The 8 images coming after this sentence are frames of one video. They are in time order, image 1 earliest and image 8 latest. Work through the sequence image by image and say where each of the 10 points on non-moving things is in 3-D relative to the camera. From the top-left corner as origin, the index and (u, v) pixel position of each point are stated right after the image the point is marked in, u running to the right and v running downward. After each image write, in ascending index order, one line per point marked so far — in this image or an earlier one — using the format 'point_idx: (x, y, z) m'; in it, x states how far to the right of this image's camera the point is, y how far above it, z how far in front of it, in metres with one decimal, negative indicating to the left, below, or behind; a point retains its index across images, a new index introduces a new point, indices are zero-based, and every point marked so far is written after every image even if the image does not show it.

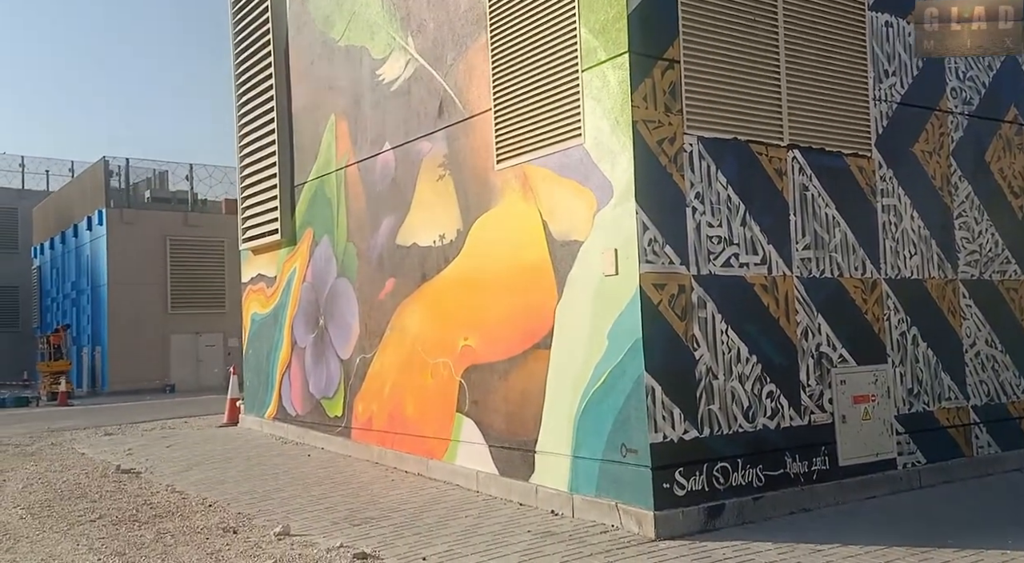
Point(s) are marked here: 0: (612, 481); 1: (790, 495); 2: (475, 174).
0: (+0.8, -1.5, +6.7) m
1: (+2.3, -1.7, +7.0) m
2: (-0.4, +1.0, +8.2) m
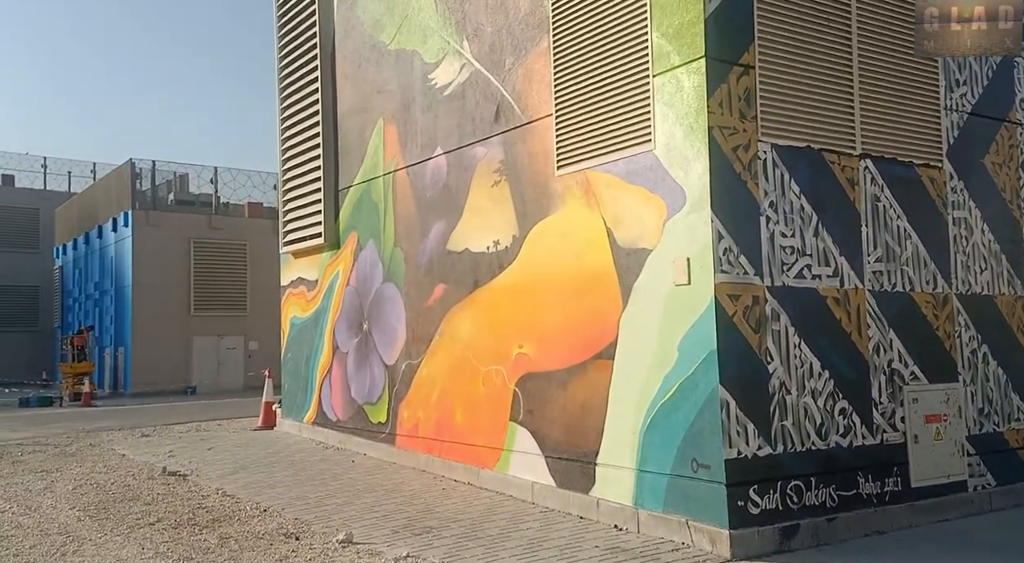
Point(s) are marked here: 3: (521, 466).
0: (+1.3, -1.6, +6.5) m
1: (+2.8, -1.8, +6.8) m
2: (+0.2, +0.9, +8.1) m
3: (+0.1, -1.7, +8.2) m
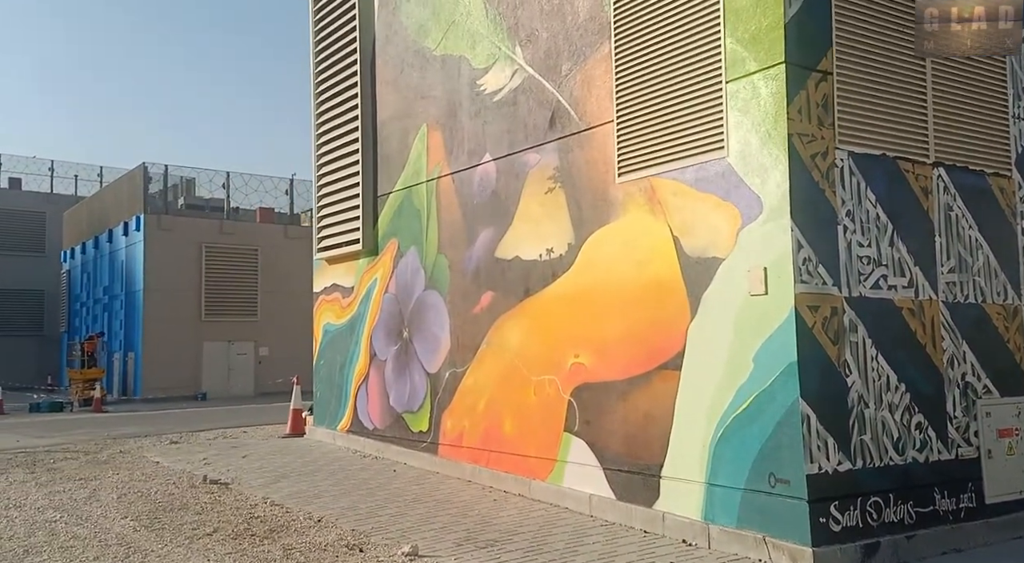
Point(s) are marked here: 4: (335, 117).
0: (+1.8, -1.7, +6.4) m
1: (+3.3, -1.9, +6.7) m
2: (+0.7, +0.9, +8.0) m
3: (+0.6, -1.8, +8.0) m
4: (-2.6, +2.4, +12.3) m
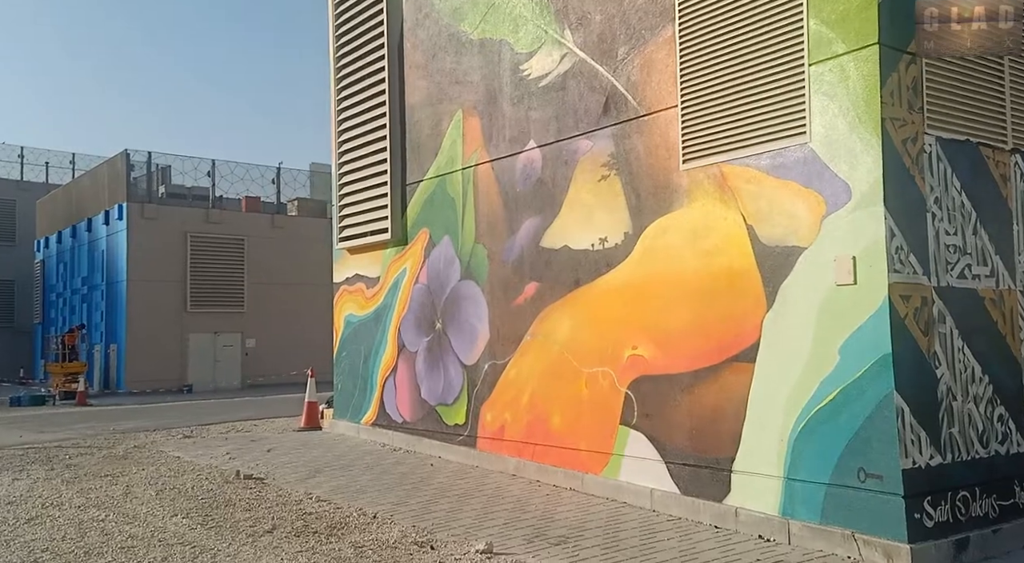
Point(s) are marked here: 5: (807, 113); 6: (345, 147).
0: (+2.4, -1.6, +6.2) m
1: (+3.8, -1.9, +6.6) m
2: (+1.3, +0.9, +7.8) m
3: (+1.1, -1.7, +7.9) m
4: (-2.2, +2.5, +12.0) m
5: (+2.2, +1.3, +6.5) m
6: (-2.4, +1.9, +12.3) m
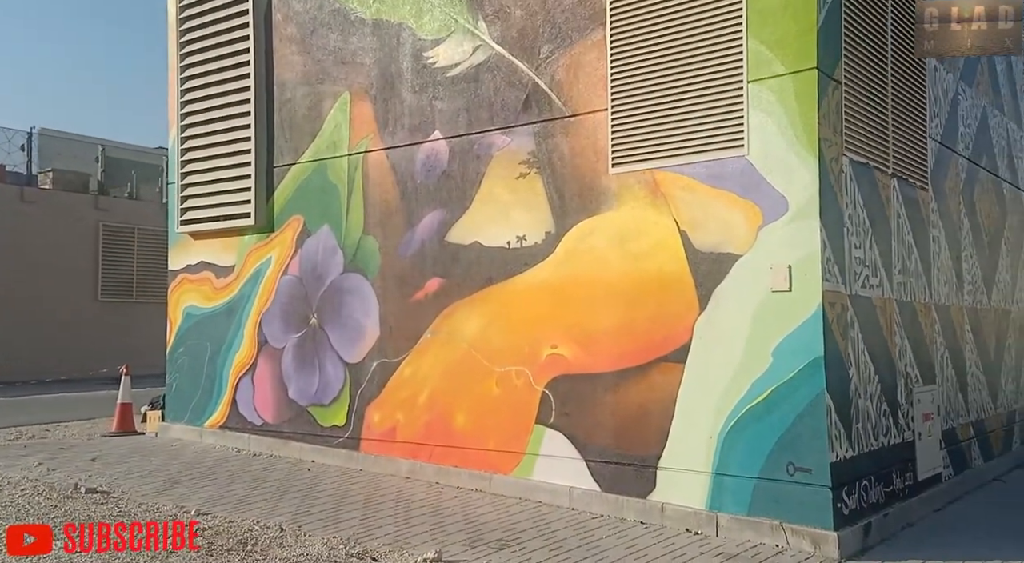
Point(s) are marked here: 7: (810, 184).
0: (+2.0, -1.7, +6.6) m
1: (+3.3, -1.9, +7.4) m
2: (+0.6, +0.9, +7.8) m
3: (+0.3, -1.7, +7.9) m
4: (-3.8, +2.6, +11.0) m
5: (+1.8, +1.2, +6.9) m
6: (-4.1, +2.1, +11.2) m
7: (+2.2, +0.7, +6.5) m
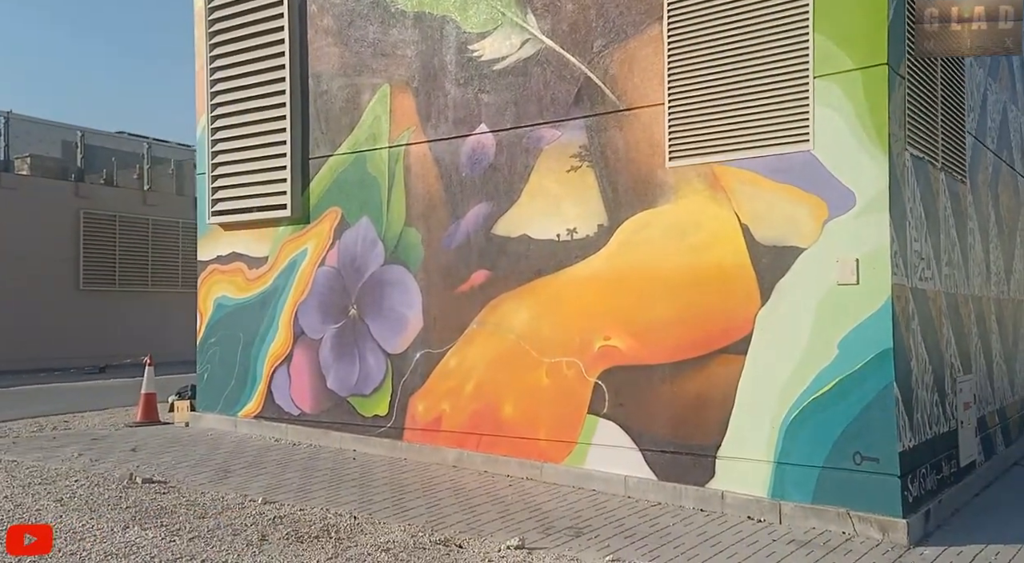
0: (+2.5, -1.6, +6.8) m
1: (+3.8, -1.9, +7.6) m
2: (+1.1, +1.0, +7.9) m
3: (+0.8, -1.6, +8.0) m
4: (-3.4, +2.7, +10.9) m
5: (+2.4, +1.3, +7.0) m
6: (-3.7, +2.2, +11.1) m
7: (+2.8, +0.8, +6.7) m
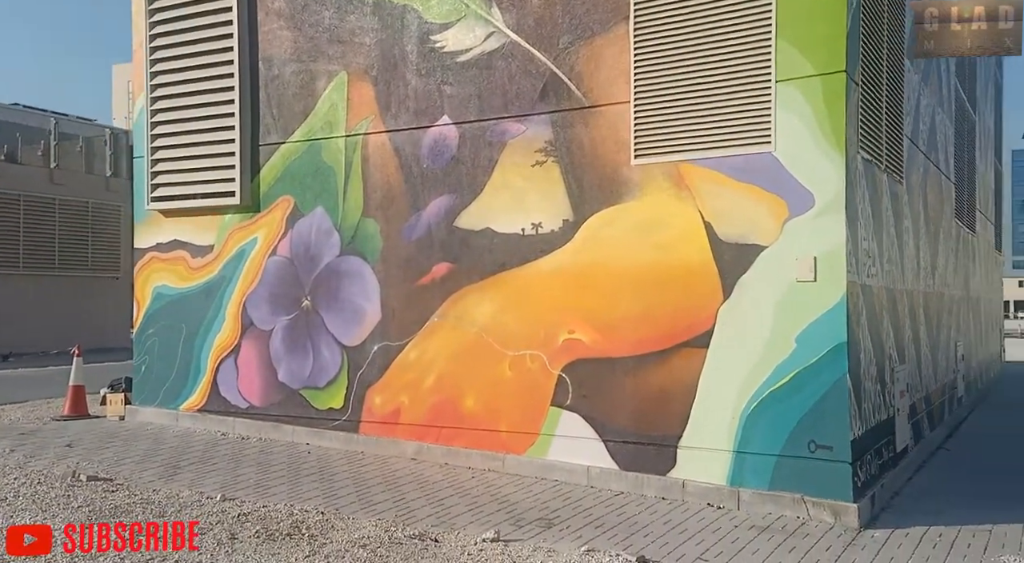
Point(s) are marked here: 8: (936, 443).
0: (+2.3, -1.6, +7.1) m
1: (+3.5, -1.9, +8.1) m
2: (+0.8, +1.1, +8.1) m
3: (+0.5, -1.6, +8.2) m
4: (-4.0, +2.9, +10.6) m
5: (+2.2, +1.3, +7.3) m
6: (-4.3, +2.3, +10.8) m
7: (+2.6, +0.8, +7.0) m
8: (+5.4, -2.0, +11.0) m
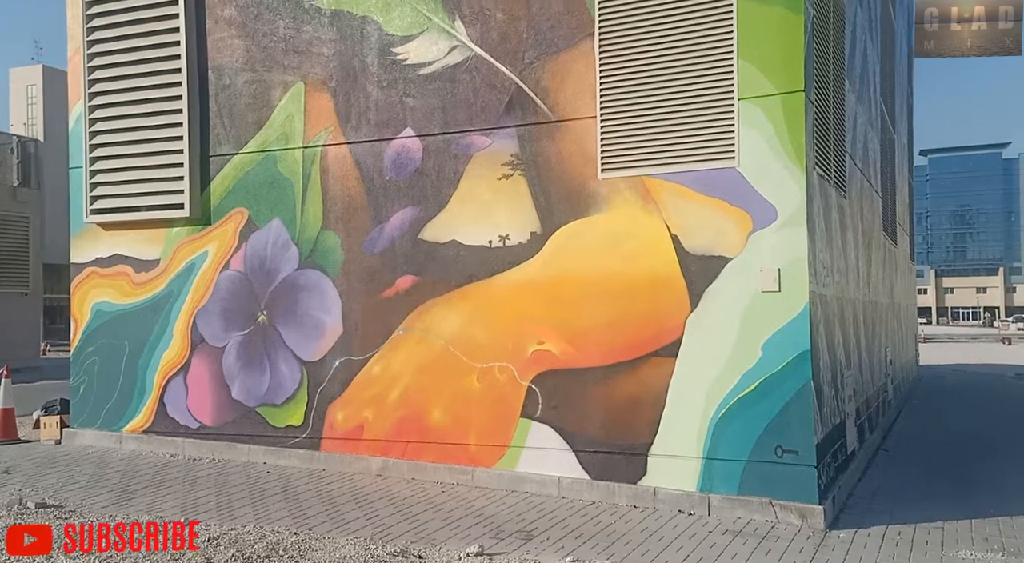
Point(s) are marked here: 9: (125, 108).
0: (+2.1, -1.7, +7.4) m
1: (+3.2, -1.9, +8.4) m
2: (+0.5, +1.0, +8.2) m
3: (+0.2, -1.7, +8.2) m
4: (-4.5, +2.7, +10.2) m
5: (+1.9, +1.2, +7.5) m
6: (-4.9, +2.1, +10.4) m
7: (+2.4, +0.7, +7.3) m
8: (+4.8, -2.1, +11.5) m
9: (-4.5, +2.0, +10.2) m
